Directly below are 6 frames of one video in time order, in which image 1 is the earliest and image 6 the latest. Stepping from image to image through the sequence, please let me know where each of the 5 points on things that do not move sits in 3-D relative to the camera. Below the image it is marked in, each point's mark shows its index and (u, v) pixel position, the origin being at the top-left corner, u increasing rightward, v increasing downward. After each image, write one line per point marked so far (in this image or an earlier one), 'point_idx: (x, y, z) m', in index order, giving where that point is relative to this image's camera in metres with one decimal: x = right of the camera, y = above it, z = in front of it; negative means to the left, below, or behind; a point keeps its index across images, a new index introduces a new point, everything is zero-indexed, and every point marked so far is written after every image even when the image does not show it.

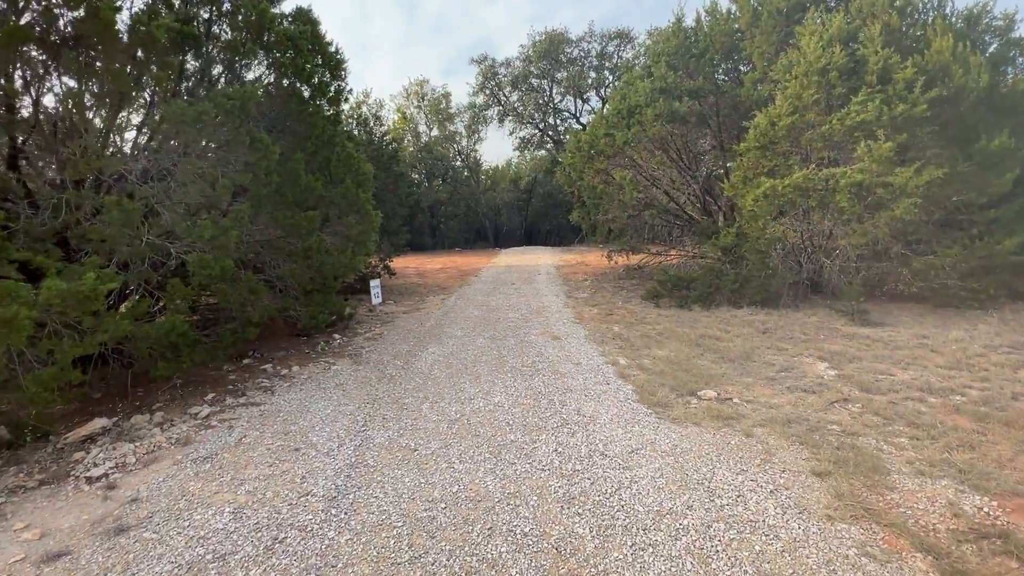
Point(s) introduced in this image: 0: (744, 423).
0: (+2.2, -1.3, +4.4) m
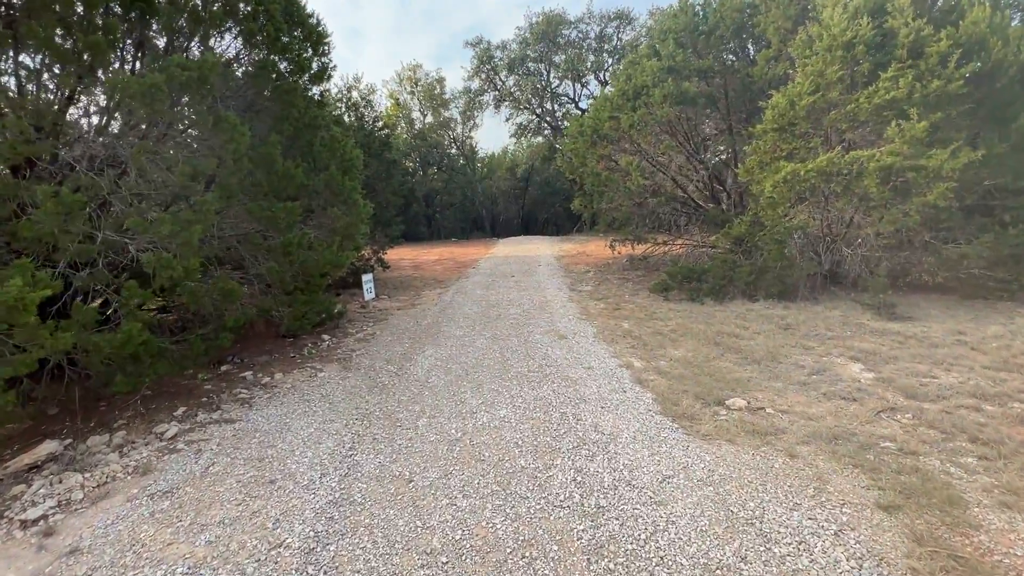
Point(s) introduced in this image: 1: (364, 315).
0: (+2.3, -1.3, +3.9) m
1: (-2.8, -0.5, +8.8) m
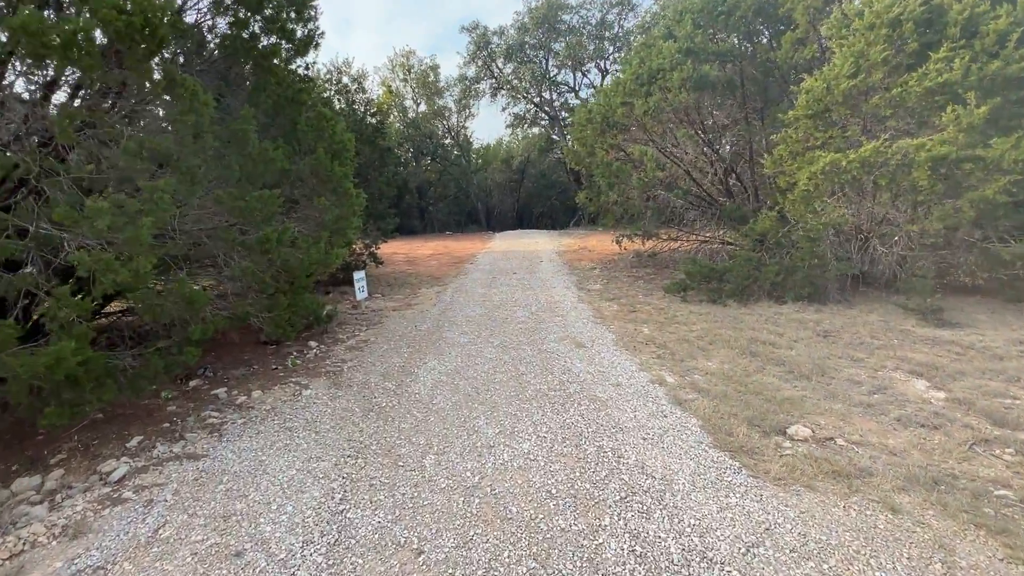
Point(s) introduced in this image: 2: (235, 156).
0: (+2.5, -1.3, +3.2) m
1: (-2.7, -0.5, +8.0) m
2: (-2.7, +1.2, +4.4) m
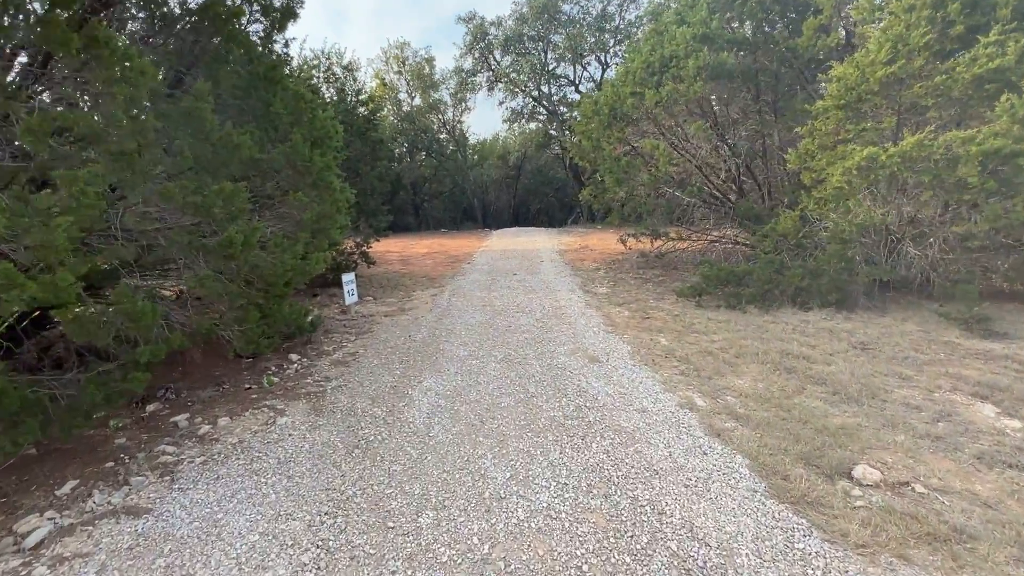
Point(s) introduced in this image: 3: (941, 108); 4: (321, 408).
0: (+2.6, -1.5, +2.5) m
1: (-2.7, -0.6, +7.3) m
2: (-2.6, +1.2, +3.7) m
3: (+5.9, +2.5, +6.3) m
4: (-1.8, -1.1, +4.3) m
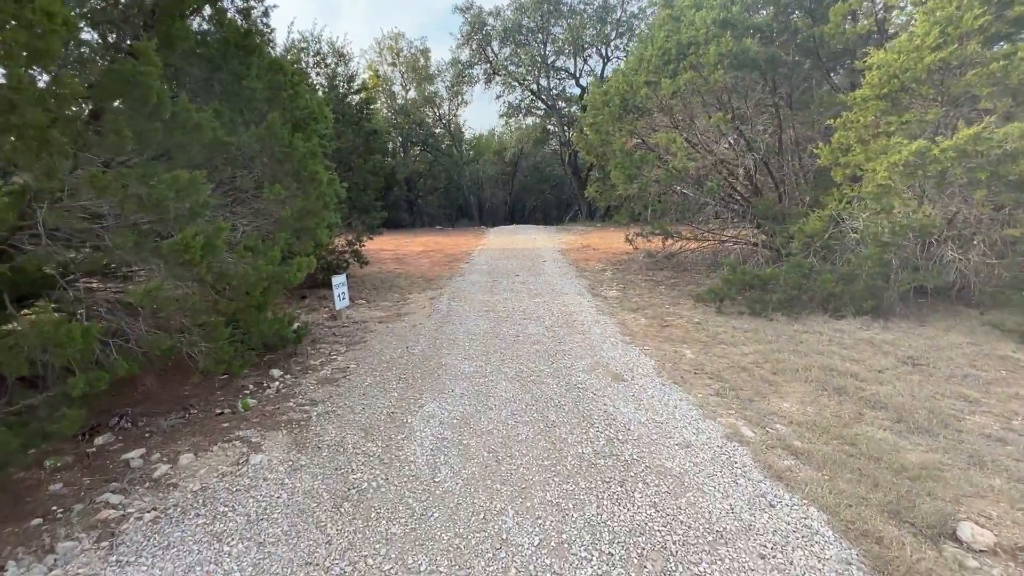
0: (+2.8, -1.6, +1.9) m
1: (-2.5, -0.6, +6.6) m
2: (-2.4, +1.1, +3.0) m
3: (+6.0, +2.4, +5.7) m
4: (-1.6, -1.2, +3.6) m
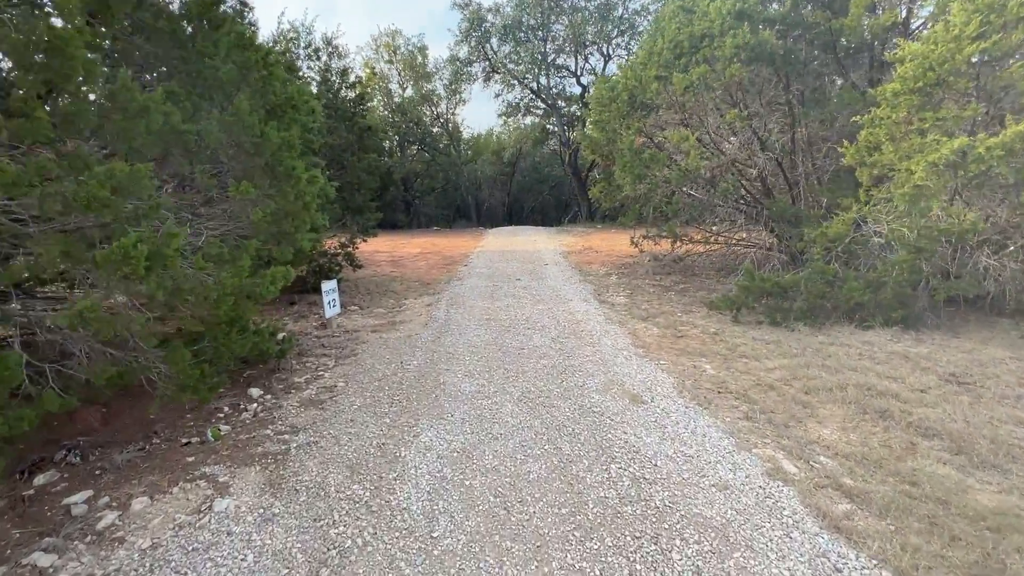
0: (+2.8, -1.7, +1.4) m
1: (-2.5, -0.7, +6.1) m
2: (-2.3, +1.0, +2.5) m
3: (+6.1, +2.2, +5.3) m
4: (-1.5, -1.3, +3.1) m
